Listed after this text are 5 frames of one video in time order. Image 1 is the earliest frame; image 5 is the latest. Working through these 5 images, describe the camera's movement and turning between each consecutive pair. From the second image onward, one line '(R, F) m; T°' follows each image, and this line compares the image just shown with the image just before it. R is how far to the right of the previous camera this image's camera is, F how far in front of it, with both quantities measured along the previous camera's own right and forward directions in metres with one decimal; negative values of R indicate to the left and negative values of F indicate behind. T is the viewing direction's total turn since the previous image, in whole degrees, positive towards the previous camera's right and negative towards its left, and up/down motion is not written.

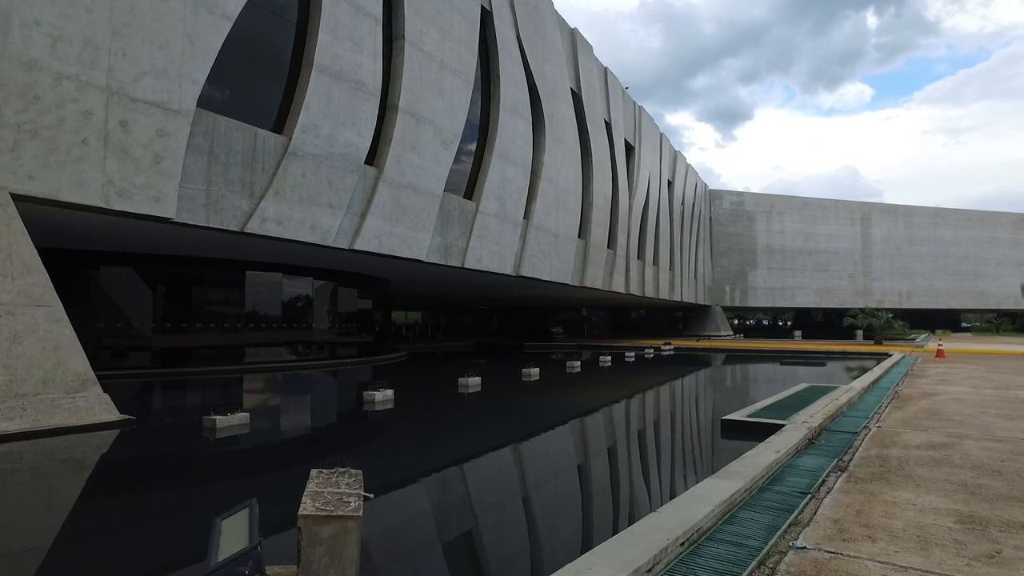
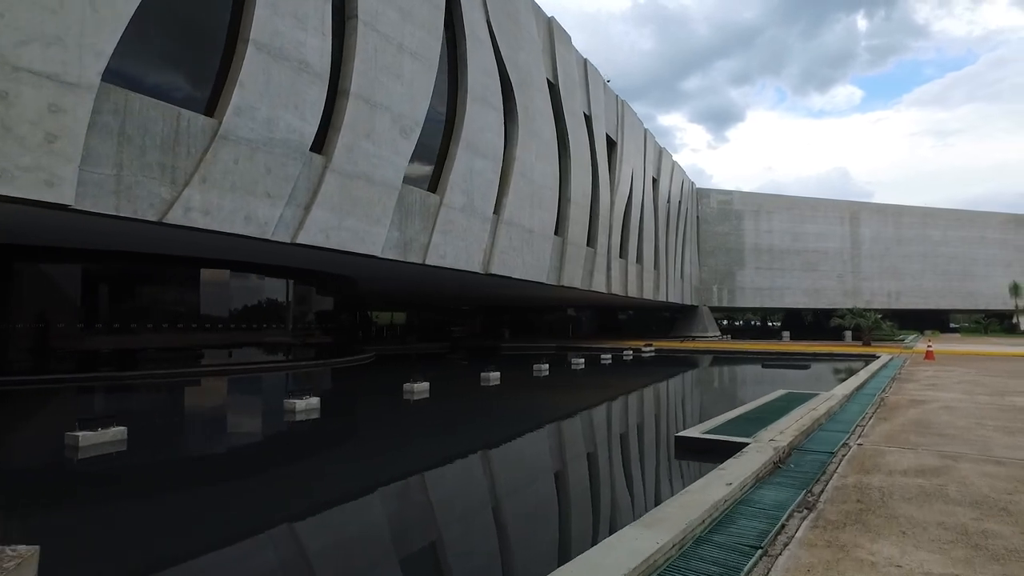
(+0.4, +0.8) m; +1°
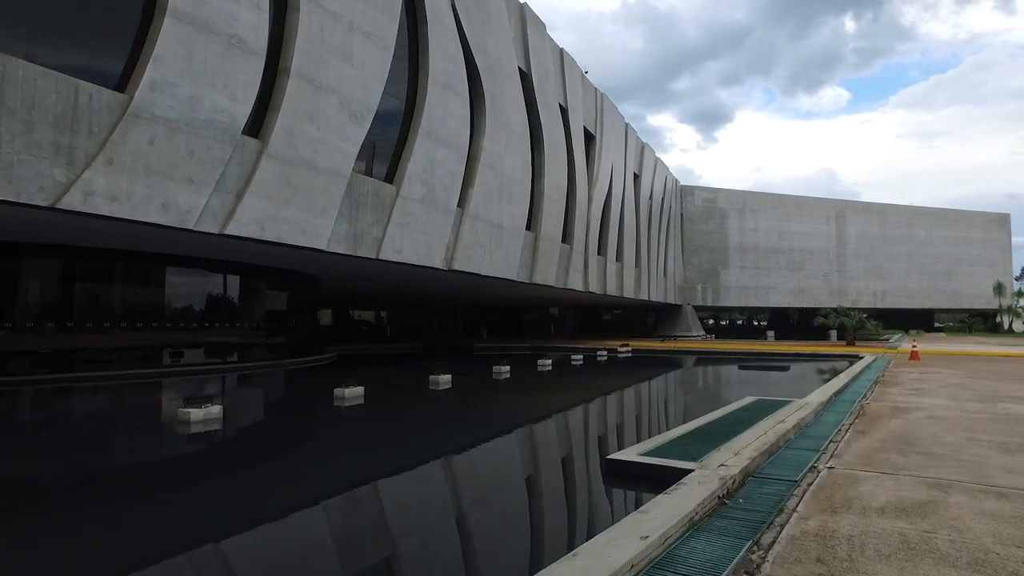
(+0.4, +0.8) m; +1°
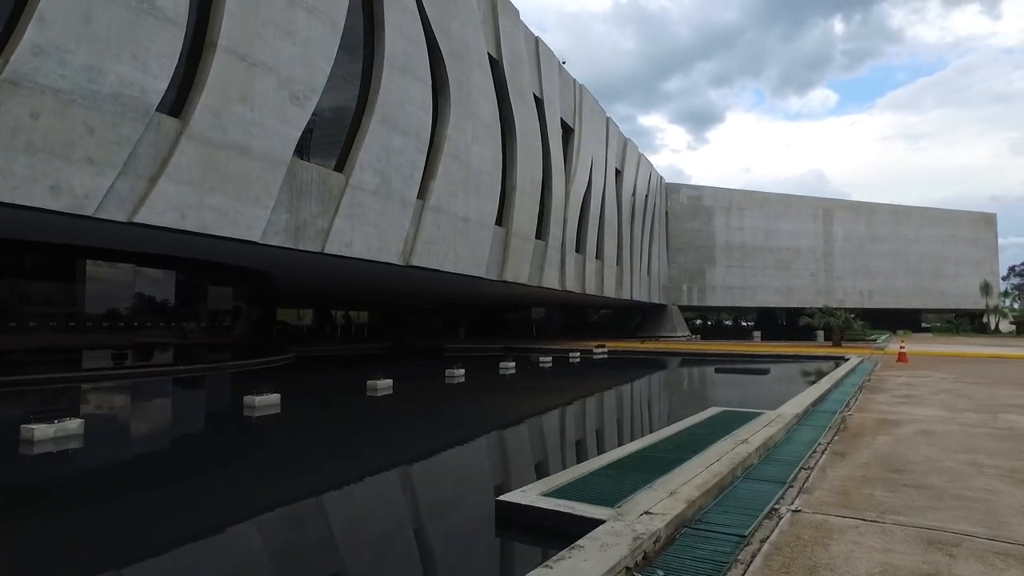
(+0.4, +0.9) m; +1°
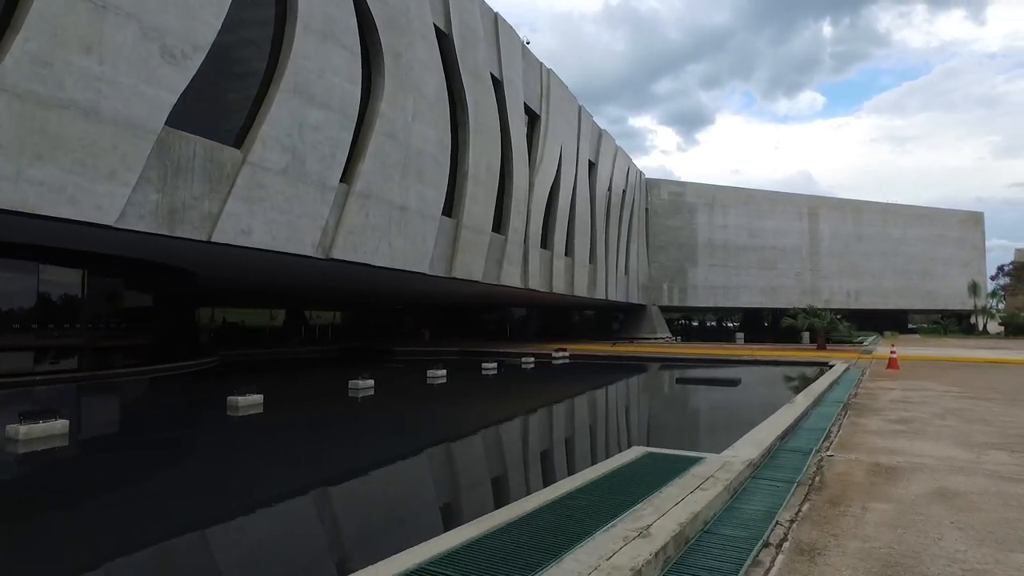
(+0.7, +1.6) m; +1°
